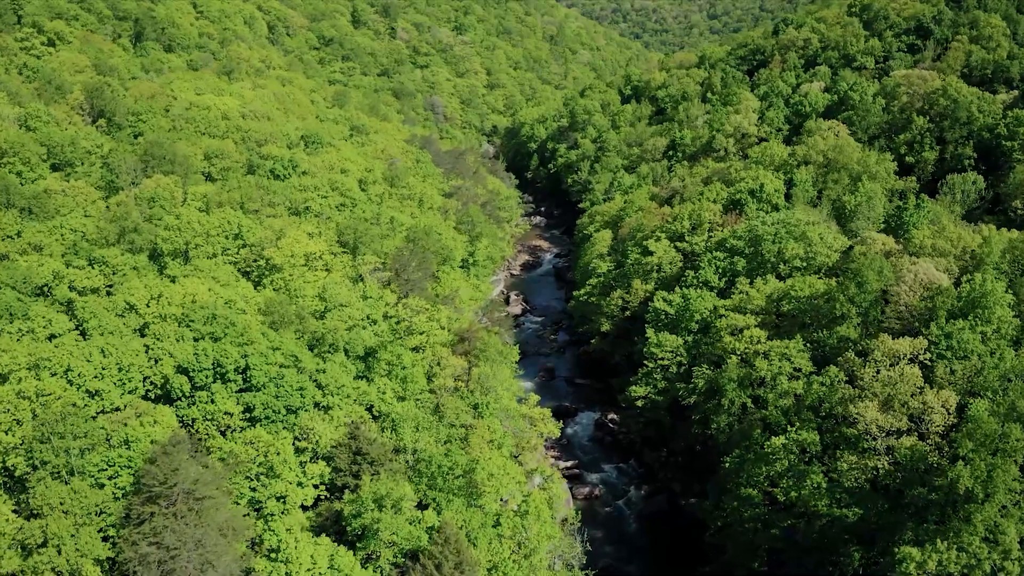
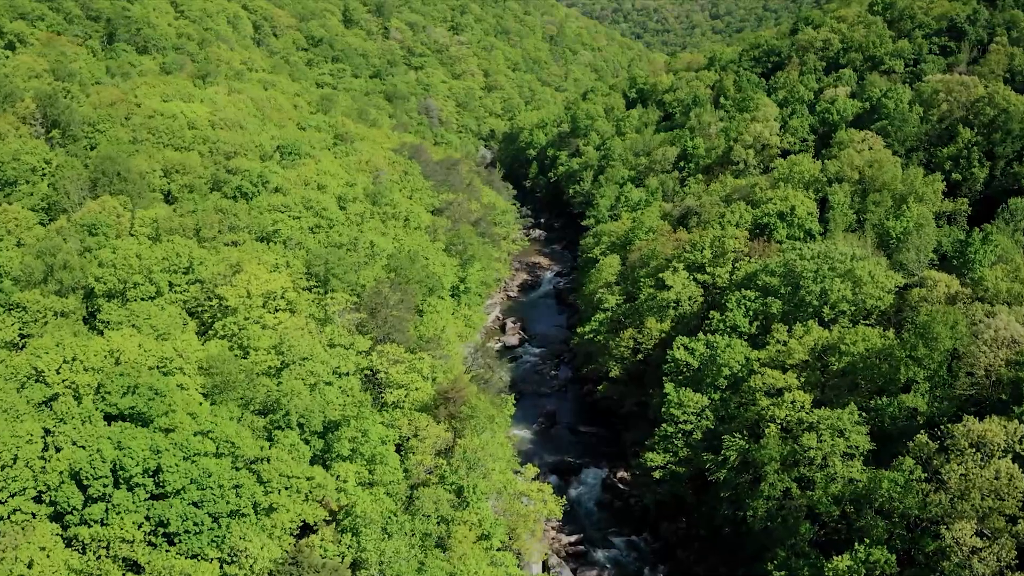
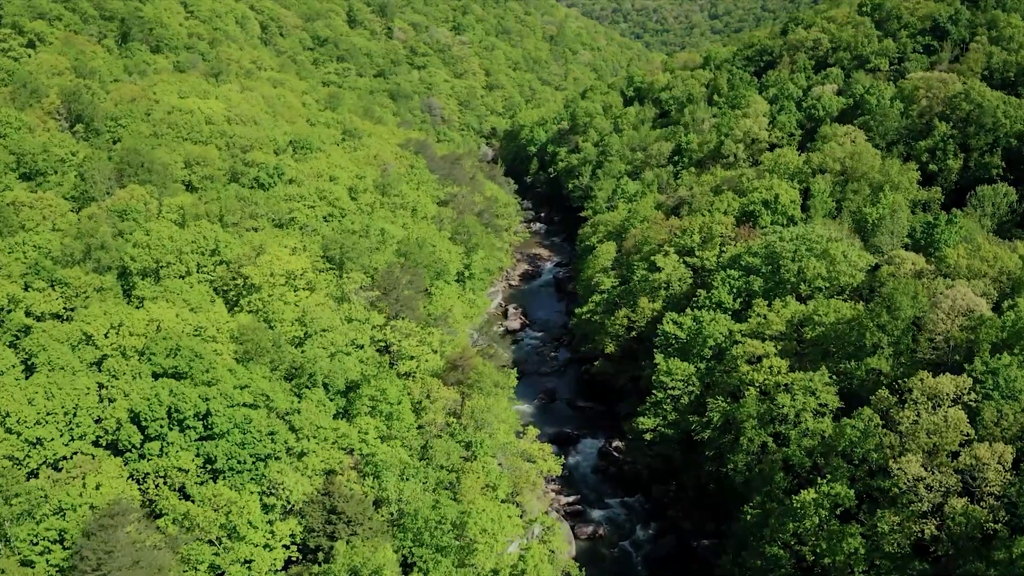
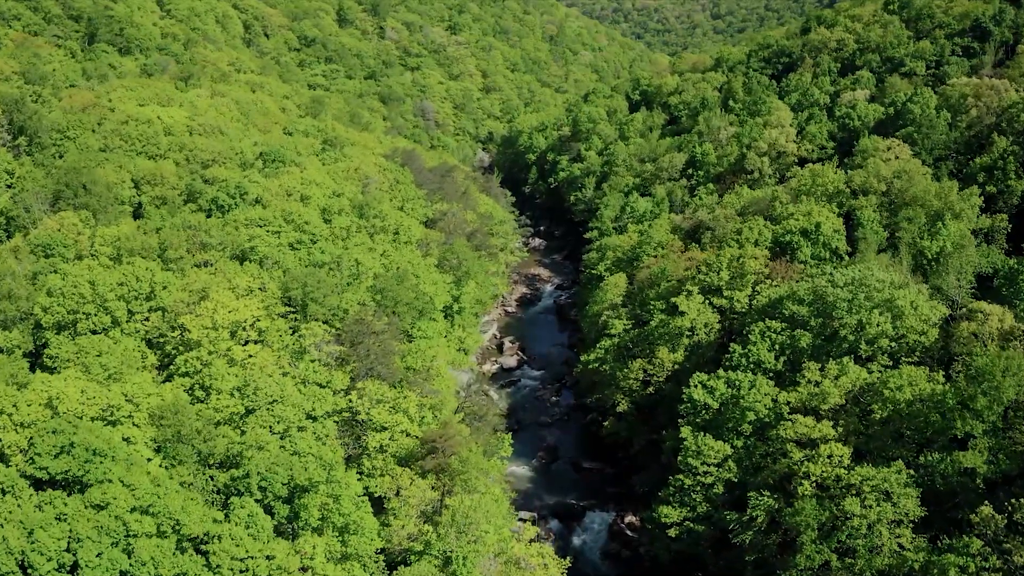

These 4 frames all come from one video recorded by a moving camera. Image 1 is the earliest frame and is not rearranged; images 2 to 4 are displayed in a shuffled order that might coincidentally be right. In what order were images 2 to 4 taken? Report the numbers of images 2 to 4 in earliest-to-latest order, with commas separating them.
3, 2, 4
